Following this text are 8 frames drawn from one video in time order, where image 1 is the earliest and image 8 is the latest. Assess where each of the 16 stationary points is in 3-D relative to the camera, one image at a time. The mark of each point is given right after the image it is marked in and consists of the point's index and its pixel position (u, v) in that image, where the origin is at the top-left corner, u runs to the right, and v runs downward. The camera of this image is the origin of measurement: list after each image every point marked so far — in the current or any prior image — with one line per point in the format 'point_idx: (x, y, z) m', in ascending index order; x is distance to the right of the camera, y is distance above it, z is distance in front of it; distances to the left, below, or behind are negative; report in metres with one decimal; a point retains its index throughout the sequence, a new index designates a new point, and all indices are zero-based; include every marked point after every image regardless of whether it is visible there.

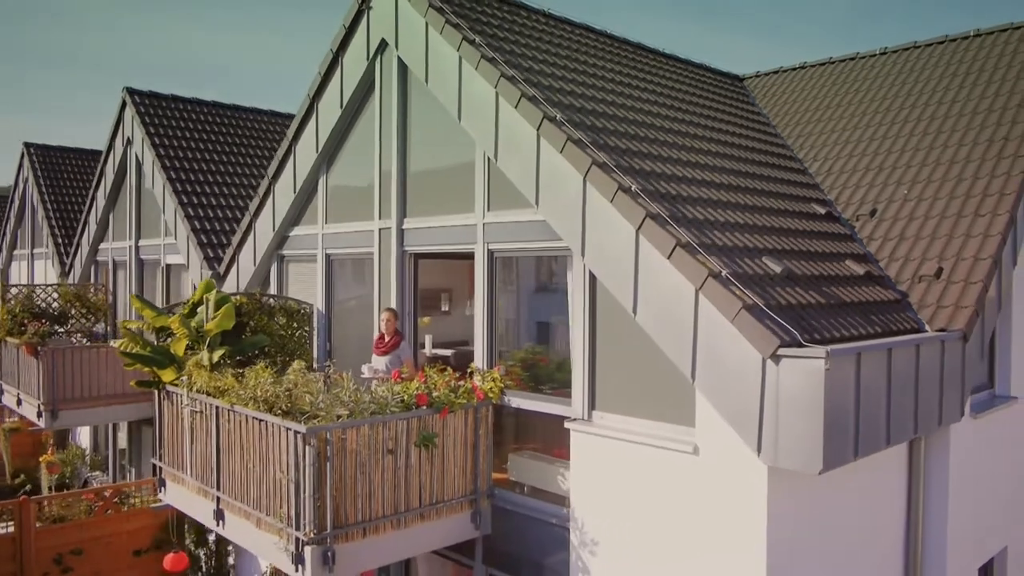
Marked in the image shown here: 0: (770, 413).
0: (+1.6, -0.8, +5.0) m
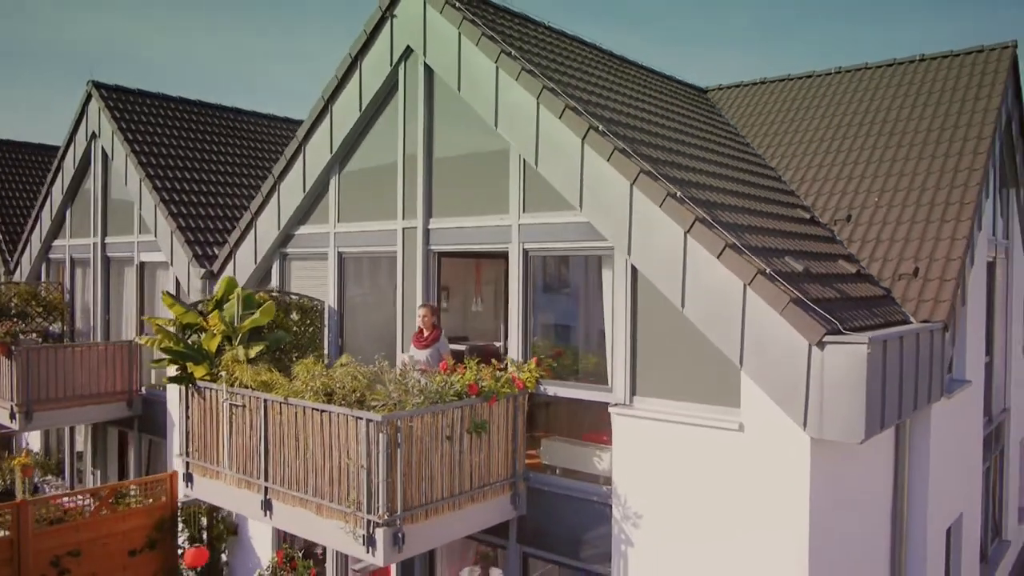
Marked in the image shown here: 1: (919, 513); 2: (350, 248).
0: (+2.2, -0.7, +5.8) m
1: (+3.9, -2.2, +7.7) m
2: (-1.9, +0.5, +9.4) m
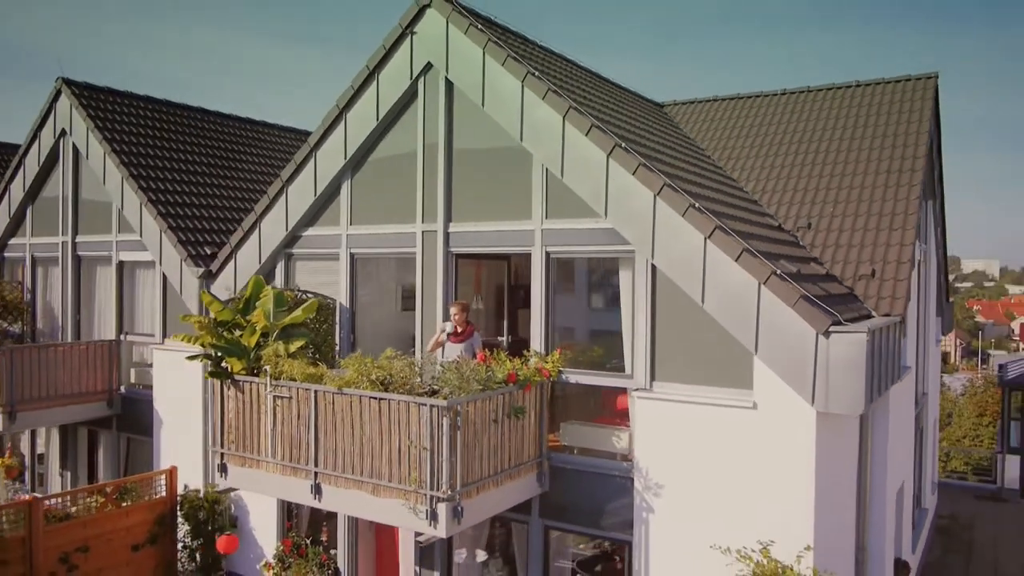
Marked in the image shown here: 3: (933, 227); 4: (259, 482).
0: (+2.6, -0.7, +6.9) m
1: (+4.1, -2.2, +9.0) m
2: (-1.8, +0.5, +10.0) m
3: (+7.1, +1.0, +13.4) m
4: (-2.6, -2.0, +8.2) m
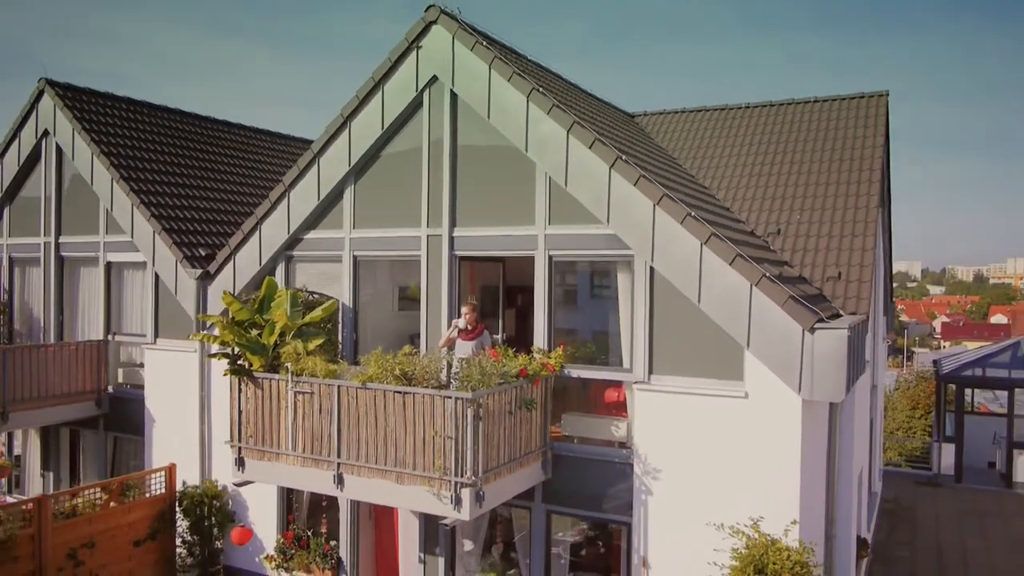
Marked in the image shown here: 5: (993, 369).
0: (+2.8, -0.7, +7.7) m
1: (+4.1, -2.2, +9.9) m
2: (-1.9, +0.5, +10.4) m
3: (+6.7, +1.0, +14.6) m
4: (-2.5, -2.0, +8.6) m
5: (+11.5, -1.9, +19.1) m
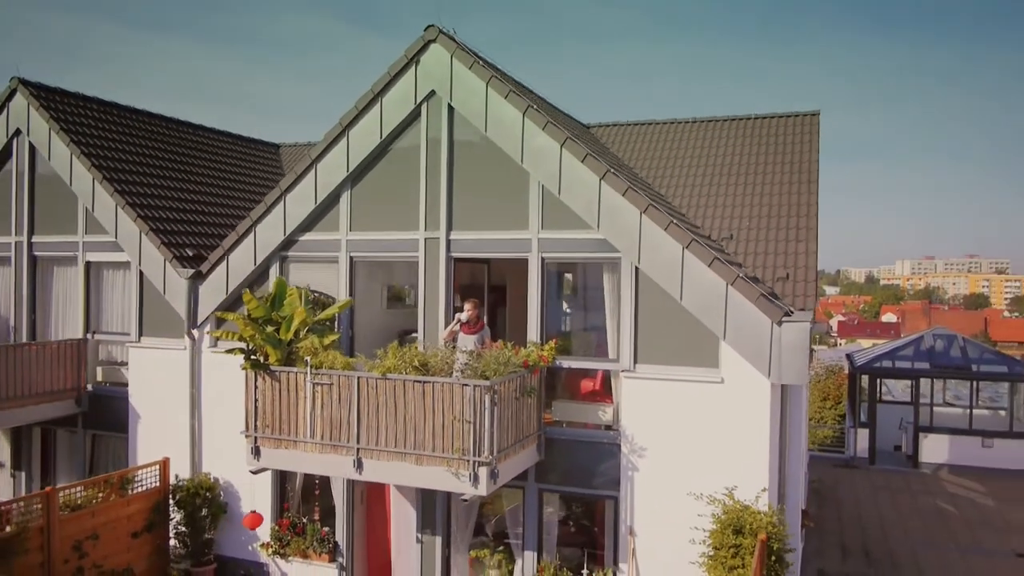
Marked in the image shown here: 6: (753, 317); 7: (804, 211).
0: (+2.9, -0.7, +8.8) m
1: (+4.0, -2.2, +11.2) m
2: (-2.1, +0.5, +11.1) m
3: (+6.0, +1.0, +16.1) m
4: (-2.5, -2.0, +9.2) m
5: (+10.3, -1.9, +21.2) m
6: (+2.7, -0.3, +8.9) m
7: (+4.6, +1.2, +12.8) m
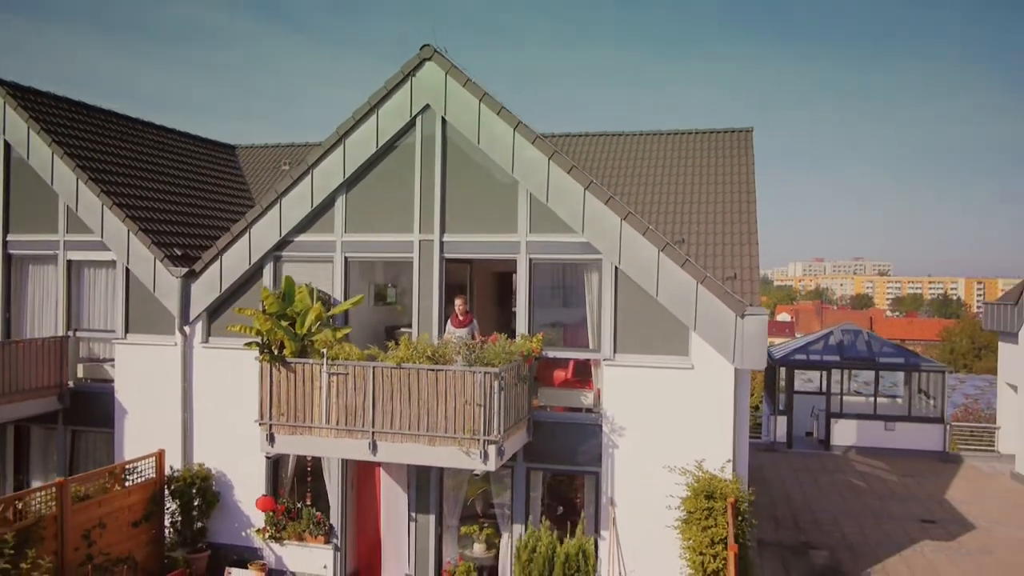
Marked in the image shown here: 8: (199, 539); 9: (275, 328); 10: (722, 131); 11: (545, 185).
0: (+2.9, -0.7, +10.2) m
1: (+3.7, -2.1, +12.7) m
2: (-2.3, +0.5, +11.9) m
3: (+5.2, +1.0, +17.8) m
4: (-2.5, -2.0, +10.0) m
5: (+8.8, -1.9, +23.3) m
6: (+2.7, -0.3, +10.3) m
7: (+4.2, +1.3, +14.3) m
8: (-4.7, -3.8, +12.1) m
9: (-2.9, -0.5, +10.0) m
10: (+4.4, +3.3, +16.8) m
11: (+0.4, +1.4, +10.9) m
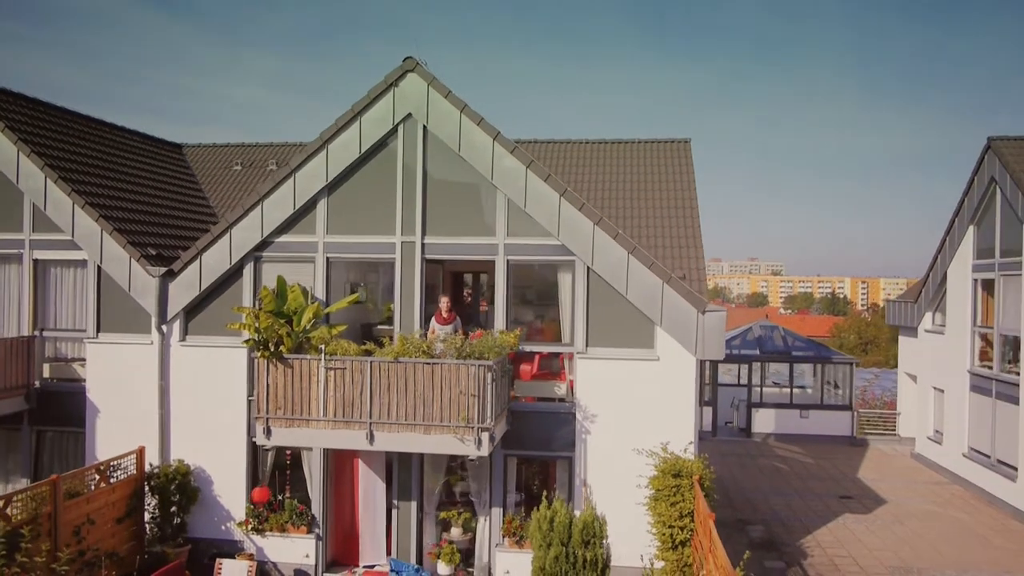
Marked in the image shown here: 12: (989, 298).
0: (+2.7, -0.7, +11.3) m
1: (+3.2, -2.1, +13.9) m
2: (-2.7, +0.5, +12.4) m
3: (+4.0, +1.0, +19.2) m
4: (-2.7, -2.0, +10.5) m
5: (+7.0, -1.9, +25.1) m
6: (+2.4, -0.3, +11.4) m
7: (+3.4, +1.3, +15.5) m
8: (-5.1, -3.8, +12.3) m
9: (-3.1, -0.5, +10.4) m
10: (+3.4, +3.3, +18.1) m
11: (+0.2, +1.4, +11.7) m
12: (+10.8, -0.2, +18.2) m
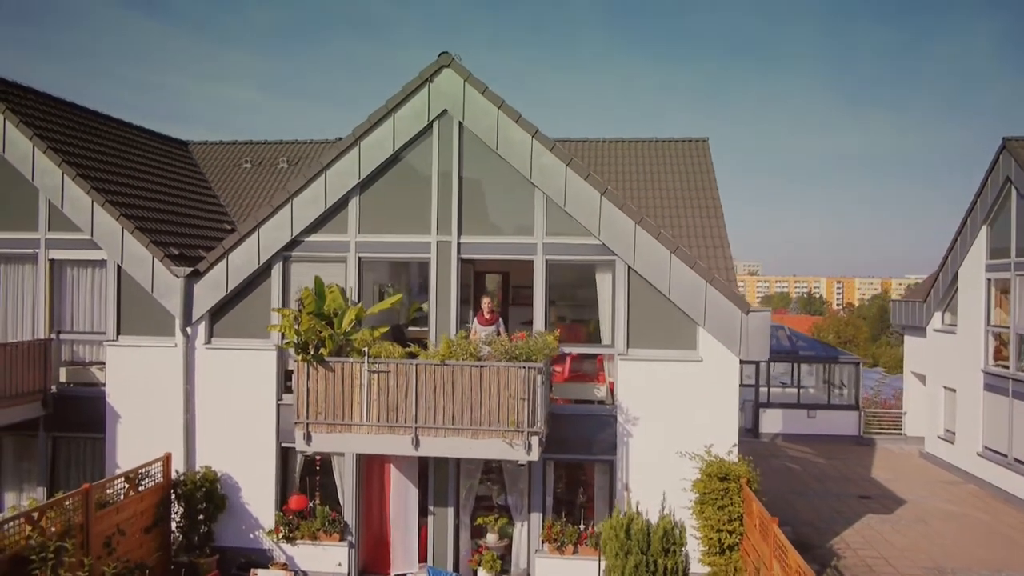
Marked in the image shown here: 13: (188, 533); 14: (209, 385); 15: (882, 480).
0: (+3.3, -0.7, +11.2) m
1: (+3.7, -2.1, +13.8) m
2: (-2.1, +0.5, +12.0) m
3: (+4.4, +1.0, +19.0) m
4: (-2.1, -2.0, +10.1) m
5: (+7.2, -1.9, +25.0) m
6: (+3.0, -0.3, +11.2) m
7: (+3.9, +1.3, +15.4) m
8: (-4.5, -3.8, +11.9) m
9: (-2.5, -0.5, +10.1) m
10: (+3.8, +3.3, +18.0) m
11: (+0.7, +1.4, +11.5) m
12: (+11.2, -0.2, +18.2) m
13: (-4.8, -3.5, +11.8) m
14: (-4.6, -1.5, +12.2) m
15: (+8.9, -4.6, +19.2) m
